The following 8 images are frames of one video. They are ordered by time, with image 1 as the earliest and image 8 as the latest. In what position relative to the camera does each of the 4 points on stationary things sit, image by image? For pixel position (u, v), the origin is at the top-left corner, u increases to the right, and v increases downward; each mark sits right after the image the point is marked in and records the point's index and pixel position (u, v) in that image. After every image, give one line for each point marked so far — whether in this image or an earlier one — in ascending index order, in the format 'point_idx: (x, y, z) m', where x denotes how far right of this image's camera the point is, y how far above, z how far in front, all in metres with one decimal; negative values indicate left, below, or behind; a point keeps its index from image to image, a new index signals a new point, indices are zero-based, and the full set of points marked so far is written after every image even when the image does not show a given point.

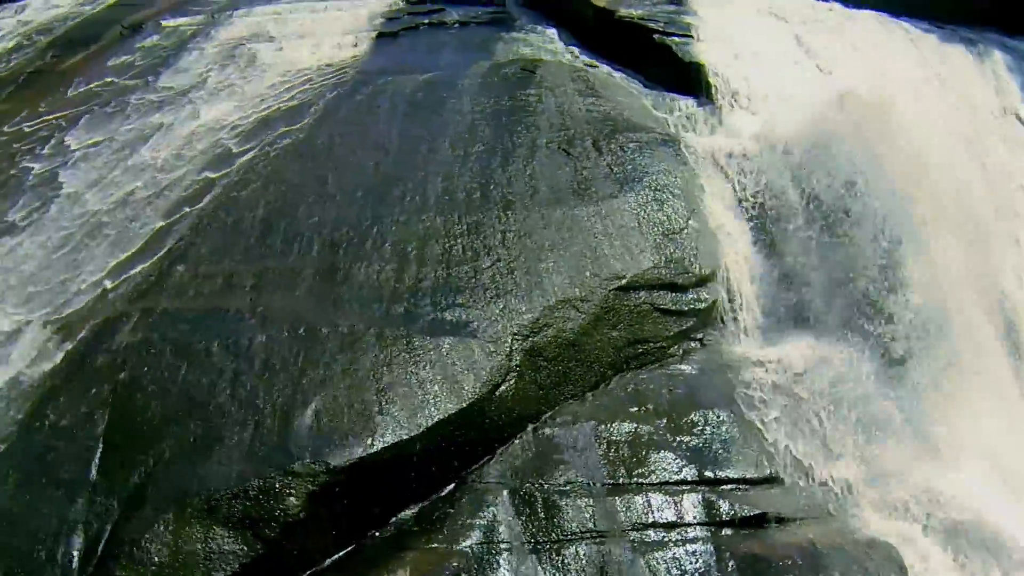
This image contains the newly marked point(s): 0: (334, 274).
0: (-0.8, +0.1, +5.2) m
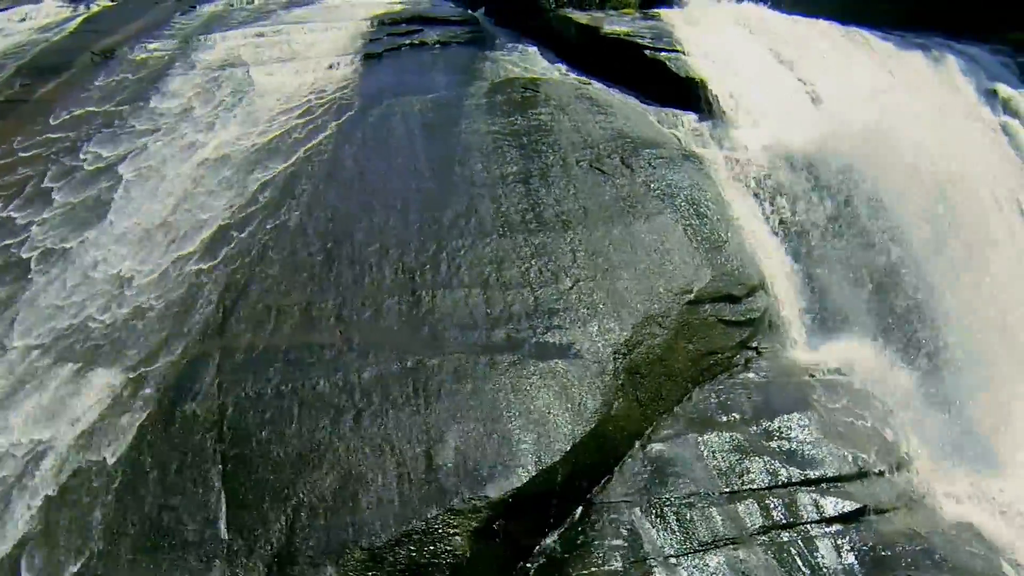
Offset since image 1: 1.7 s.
0: (-0.4, -0.1, +5.1) m
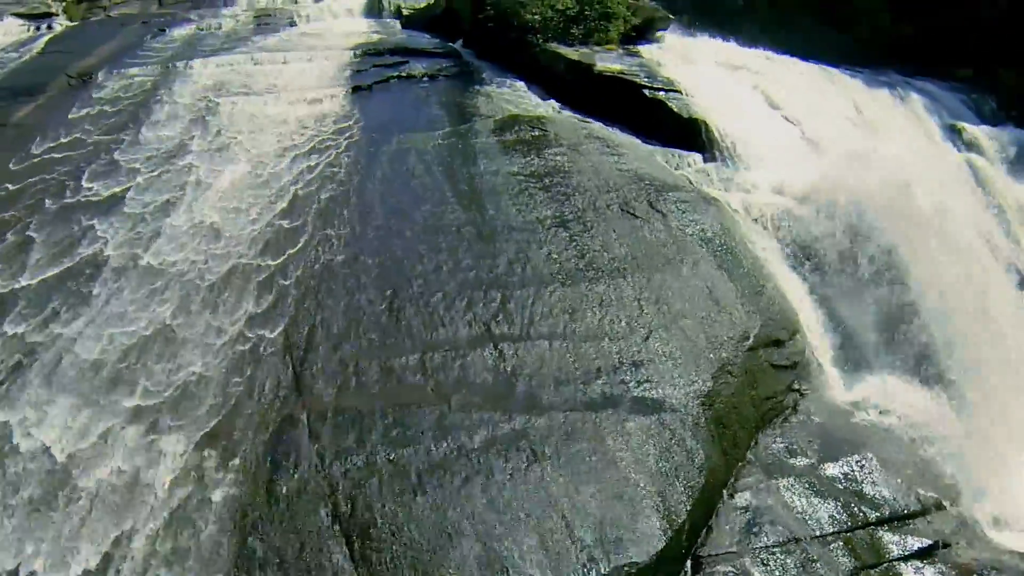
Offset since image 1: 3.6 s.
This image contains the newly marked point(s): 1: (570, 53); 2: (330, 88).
0: (0.0, -0.3, +4.9) m
1: (+0.4, +1.4, +7.2) m
2: (-1.1, +1.2, +7.1) m
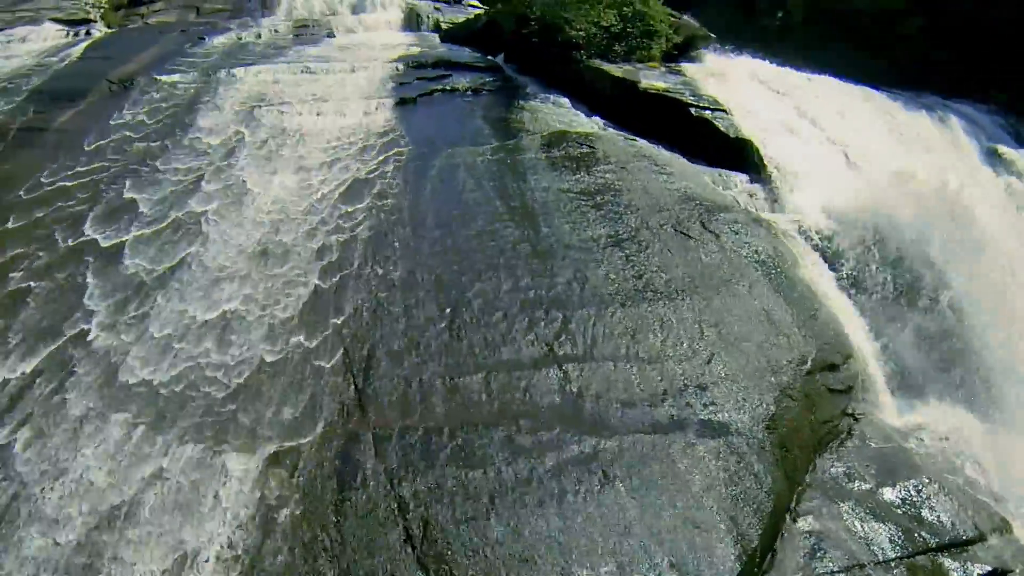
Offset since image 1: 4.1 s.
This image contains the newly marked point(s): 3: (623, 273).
0: (+0.2, -0.4, +4.8) m
1: (+0.6, +1.3, +7.1) m
2: (-0.8, +1.1, +7.0) m
3: (+0.5, +0.1, +5.5) m
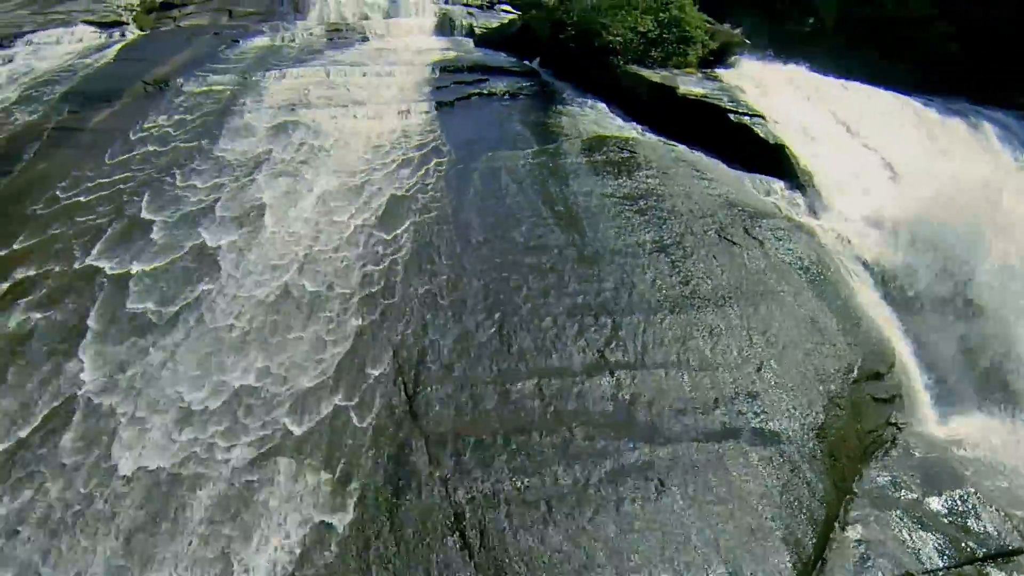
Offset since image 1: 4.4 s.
0: (+0.4, -0.4, +4.8) m
1: (+0.8, +1.3, +7.1) m
2: (-0.6, +1.1, +7.0) m
3: (+0.7, 0.0, +5.5) m
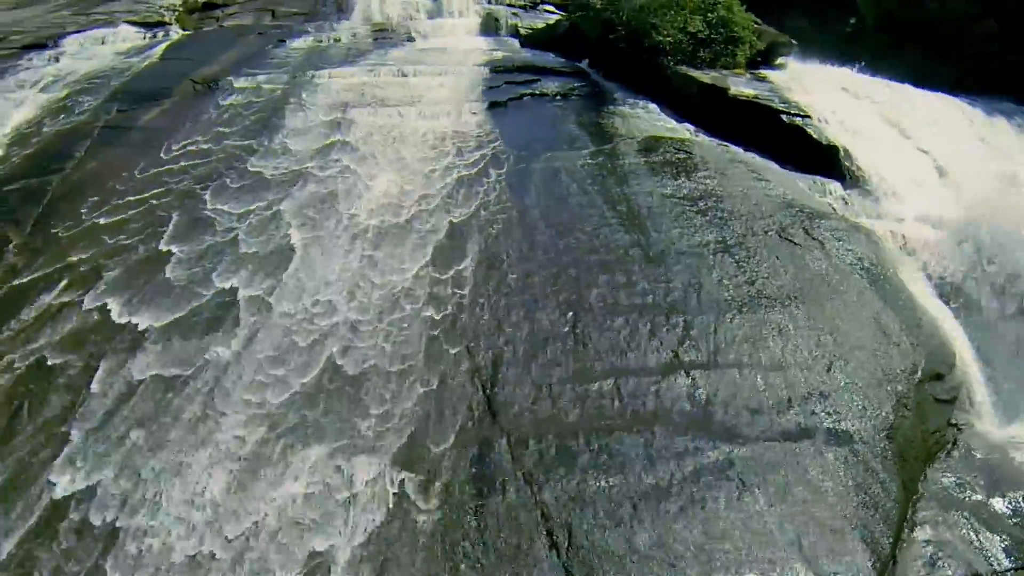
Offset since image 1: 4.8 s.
0: (+0.7, -0.4, +4.8) m
1: (+1.2, +1.3, +7.1) m
2: (-0.3, +1.1, +7.0) m
3: (+1.0, 0.0, +5.5) m
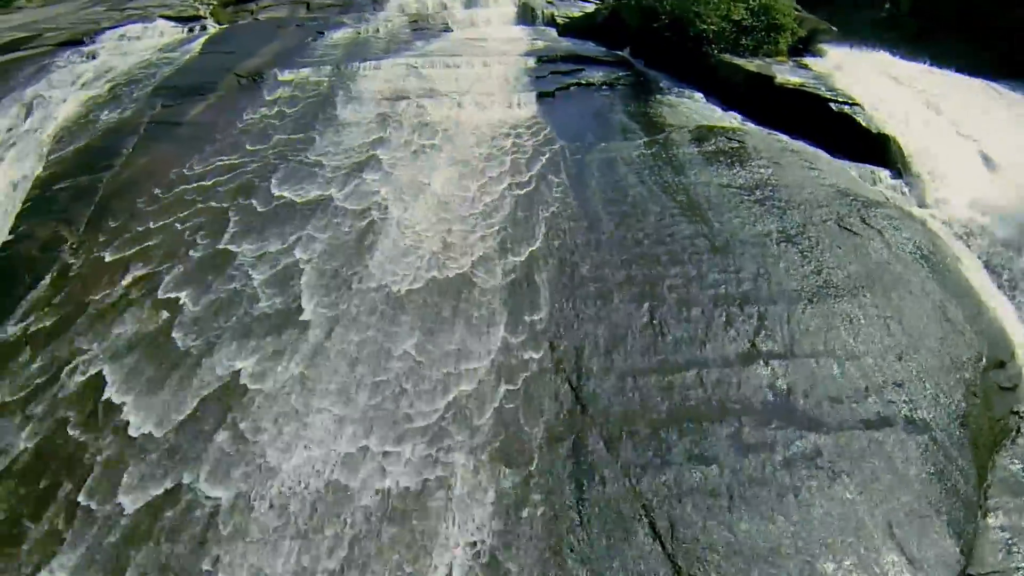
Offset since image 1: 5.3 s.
0: (+1.1, -0.3, +4.9) m
1: (+1.4, +1.4, +7.2) m
2: (0.0, +1.2, +7.0) m
3: (+1.4, +0.1, +5.5) m
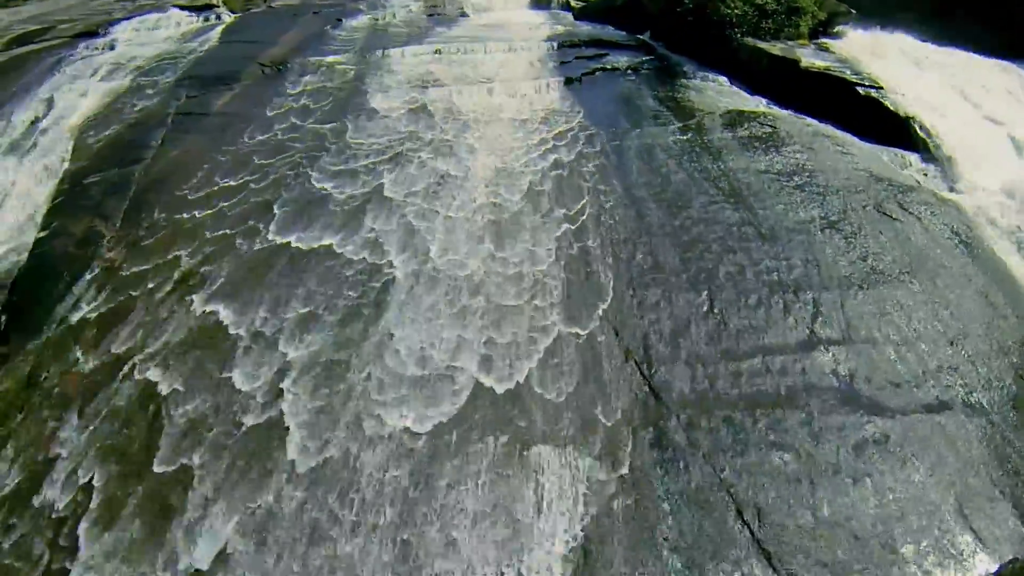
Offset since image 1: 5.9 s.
0: (+1.4, -0.3, +5.0) m
1: (+1.6, +1.5, +7.2) m
2: (+0.2, +1.2, +7.0) m
3: (+1.6, +0.2, +5.6) m
